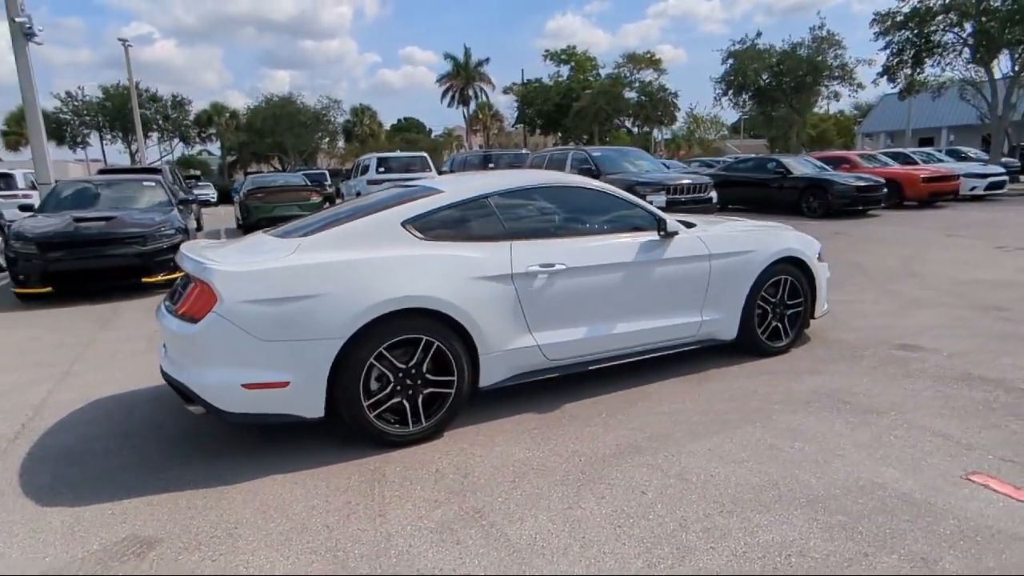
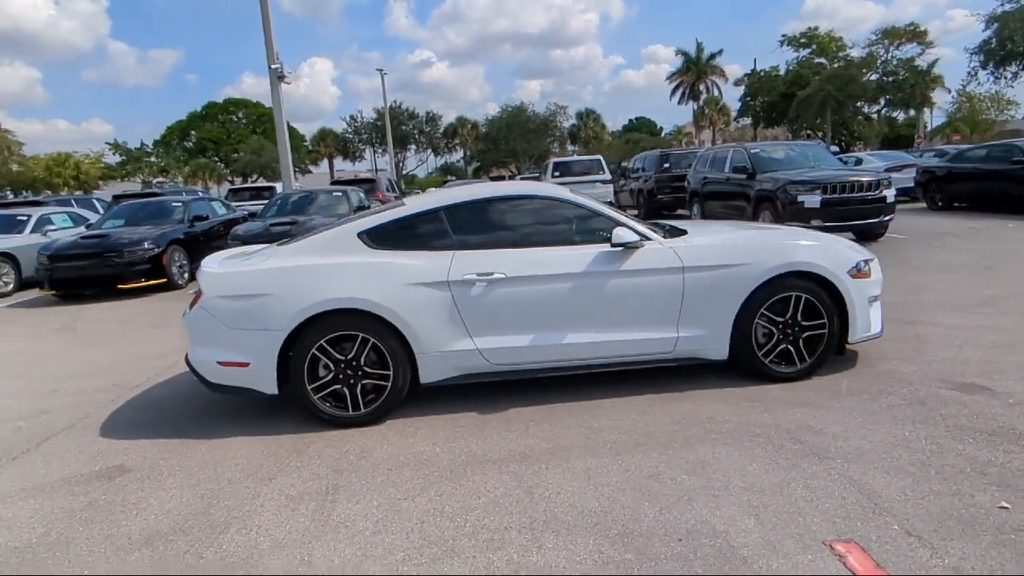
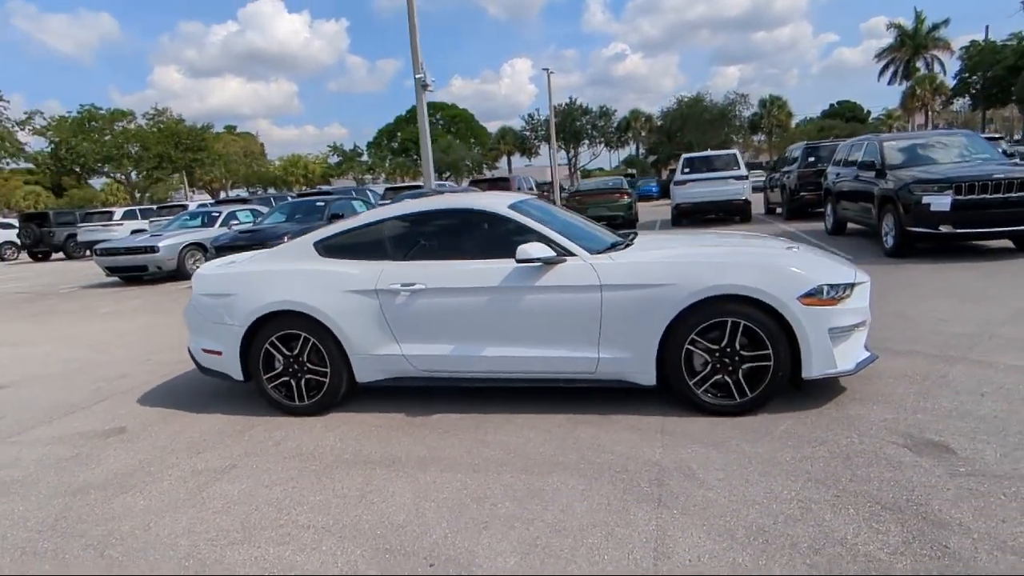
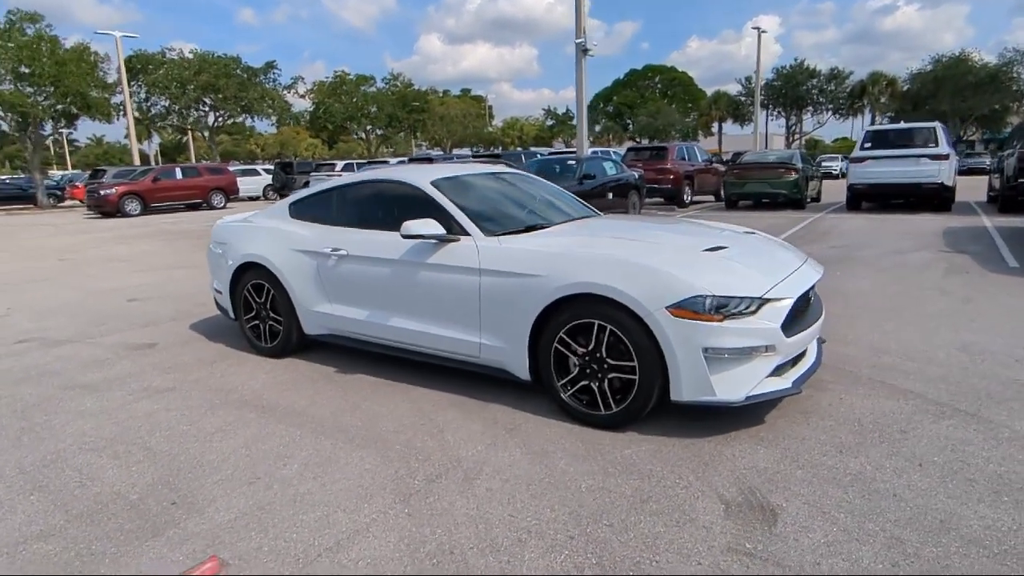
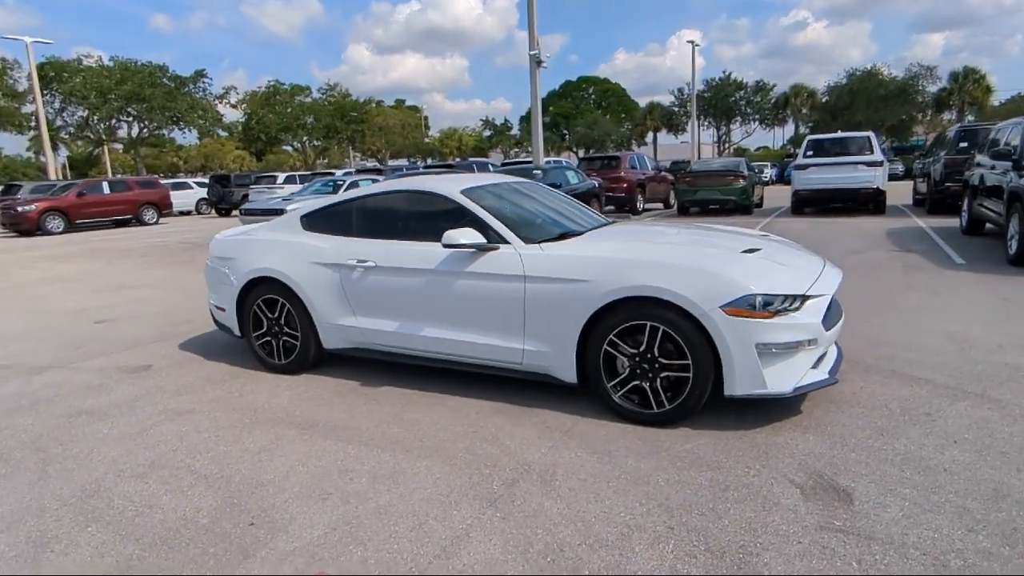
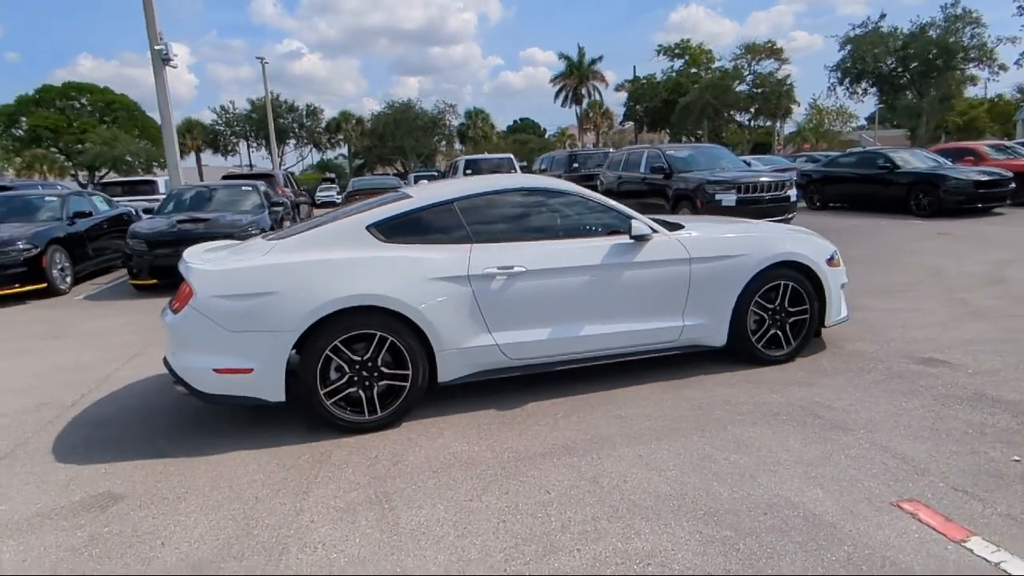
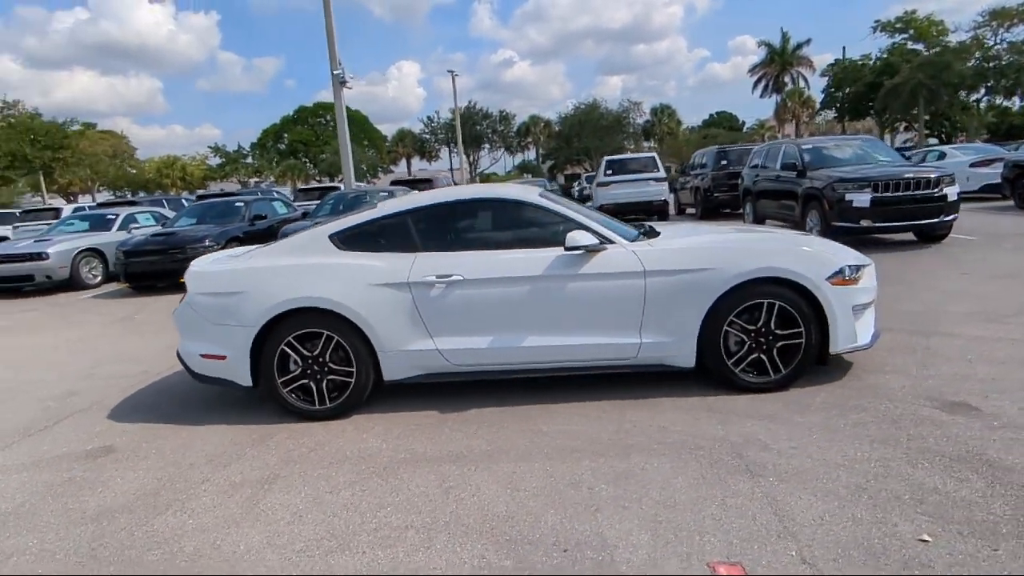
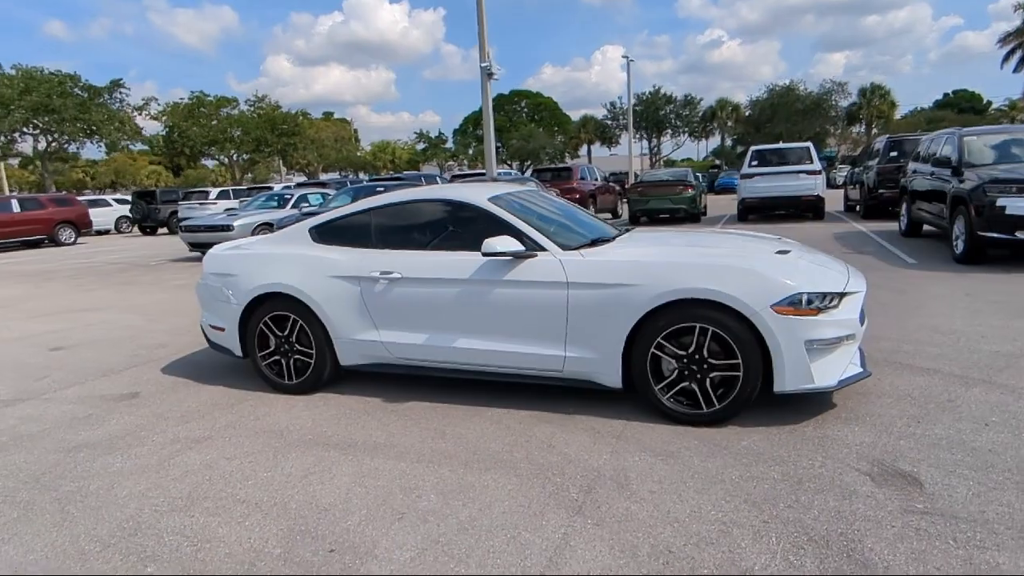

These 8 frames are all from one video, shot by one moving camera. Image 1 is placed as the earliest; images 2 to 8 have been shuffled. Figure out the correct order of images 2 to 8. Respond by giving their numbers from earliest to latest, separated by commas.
6, 2, 7, 3, 8, 5, 4
